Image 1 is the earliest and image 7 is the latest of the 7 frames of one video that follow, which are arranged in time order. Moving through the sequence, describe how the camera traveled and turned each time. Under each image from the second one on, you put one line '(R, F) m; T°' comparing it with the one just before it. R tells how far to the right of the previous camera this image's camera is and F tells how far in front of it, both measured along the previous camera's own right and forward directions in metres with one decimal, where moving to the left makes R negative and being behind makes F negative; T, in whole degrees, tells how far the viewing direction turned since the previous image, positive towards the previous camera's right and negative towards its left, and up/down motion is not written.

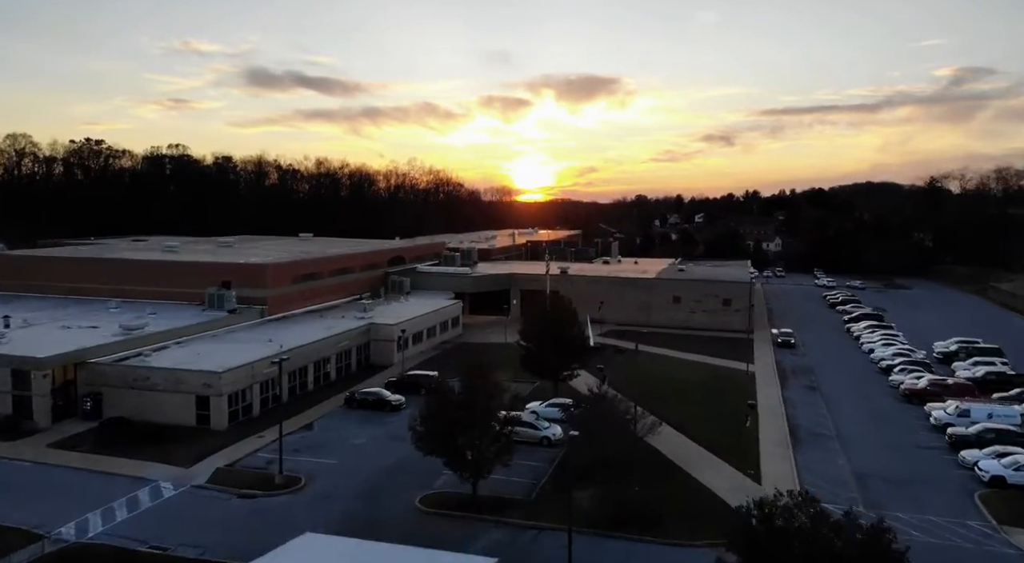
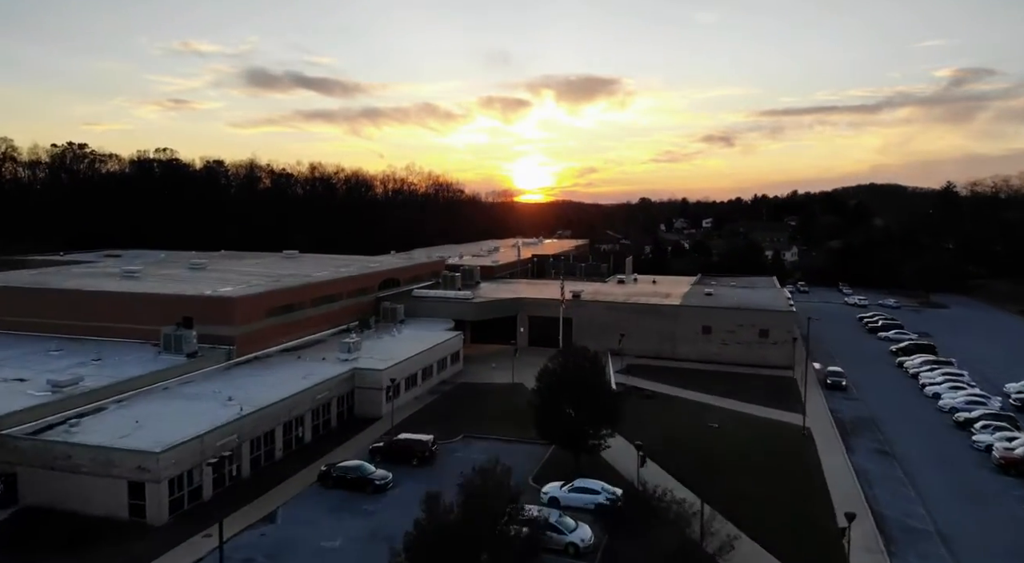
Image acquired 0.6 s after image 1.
(-0.3, +3.4) m; 0°
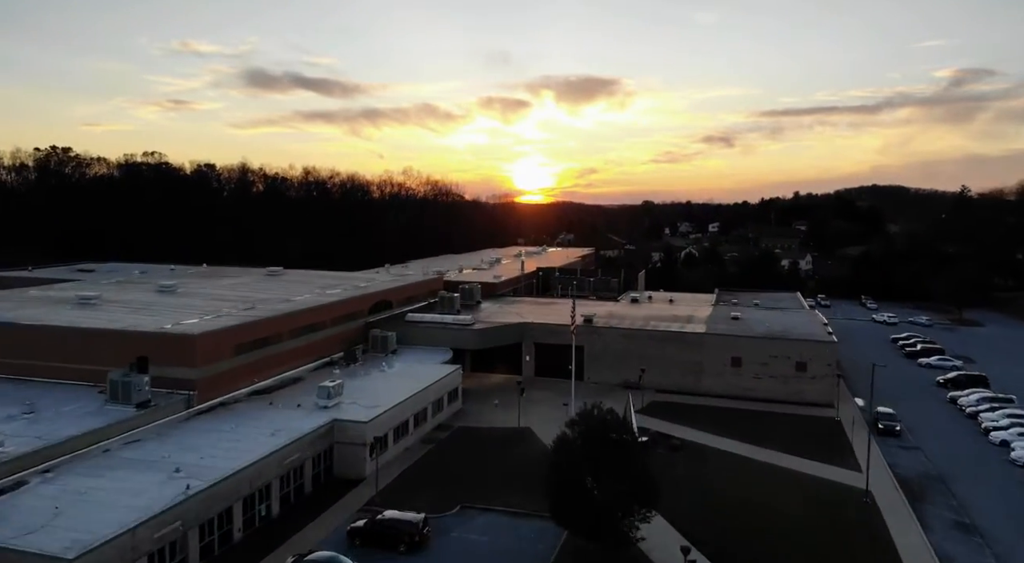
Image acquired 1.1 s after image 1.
(-0.2, +2.8) m; 0°
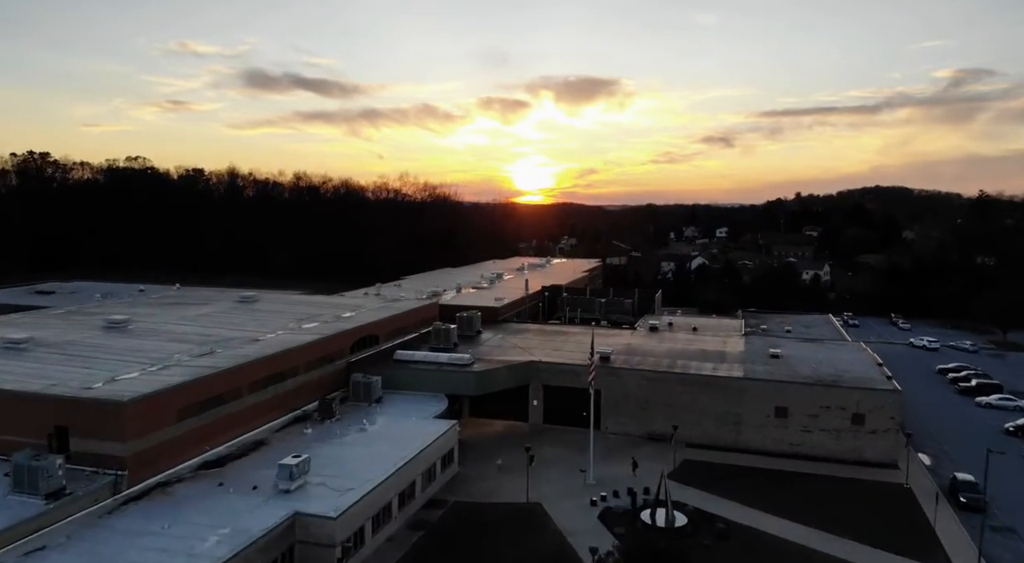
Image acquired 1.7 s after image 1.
(-0.2, +3.4) m; 0°
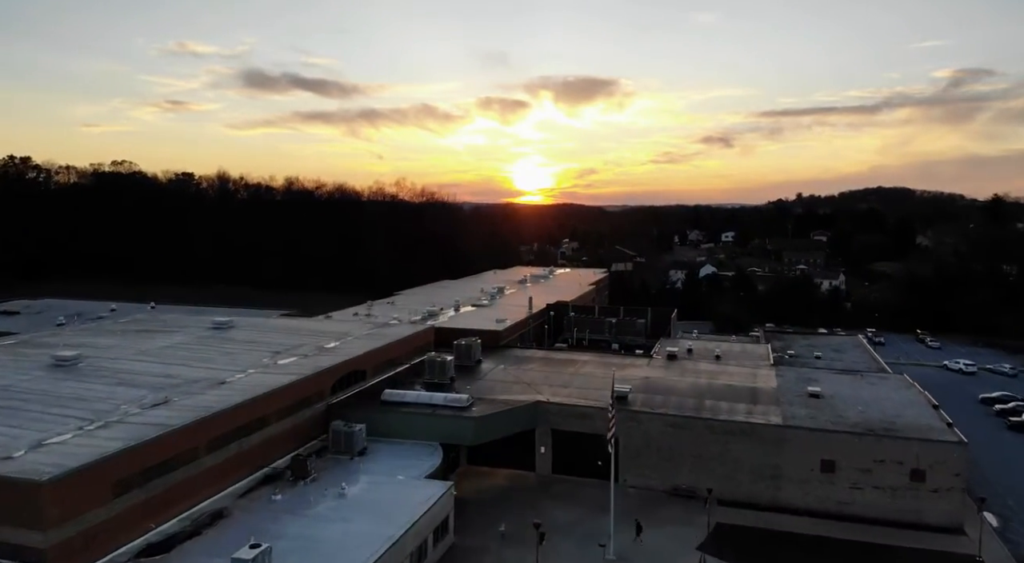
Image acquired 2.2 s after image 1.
(-0.1, +2.6) m; 0°
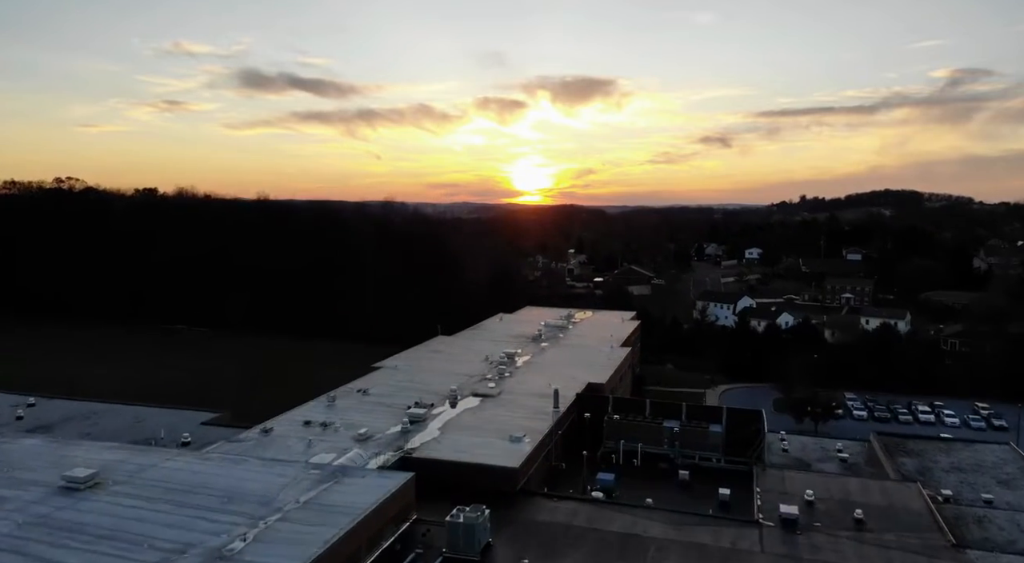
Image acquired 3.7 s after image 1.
(-0.7, +8.9) m; 0°
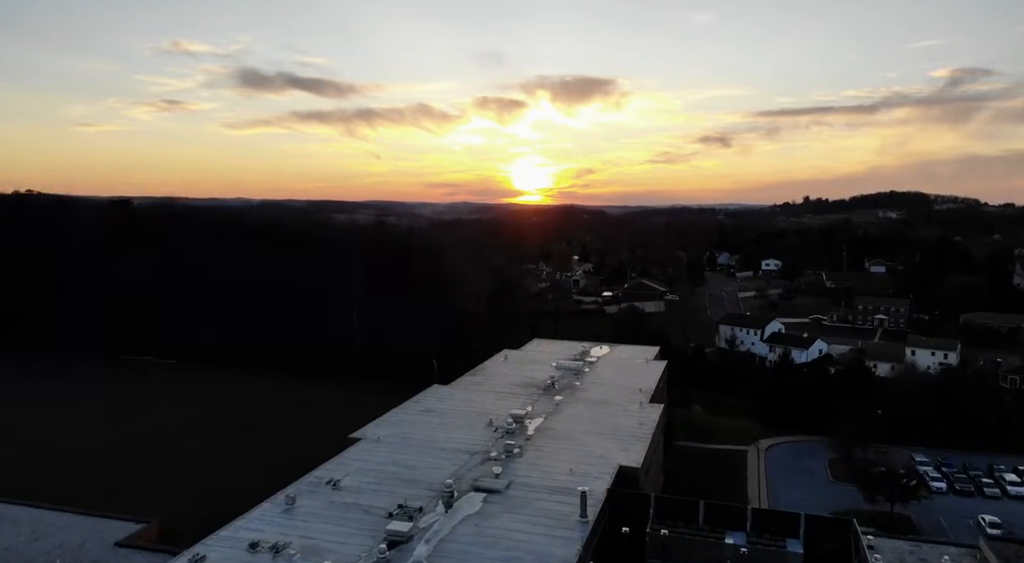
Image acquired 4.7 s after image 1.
(-0.3, +5.2) m; 0°
